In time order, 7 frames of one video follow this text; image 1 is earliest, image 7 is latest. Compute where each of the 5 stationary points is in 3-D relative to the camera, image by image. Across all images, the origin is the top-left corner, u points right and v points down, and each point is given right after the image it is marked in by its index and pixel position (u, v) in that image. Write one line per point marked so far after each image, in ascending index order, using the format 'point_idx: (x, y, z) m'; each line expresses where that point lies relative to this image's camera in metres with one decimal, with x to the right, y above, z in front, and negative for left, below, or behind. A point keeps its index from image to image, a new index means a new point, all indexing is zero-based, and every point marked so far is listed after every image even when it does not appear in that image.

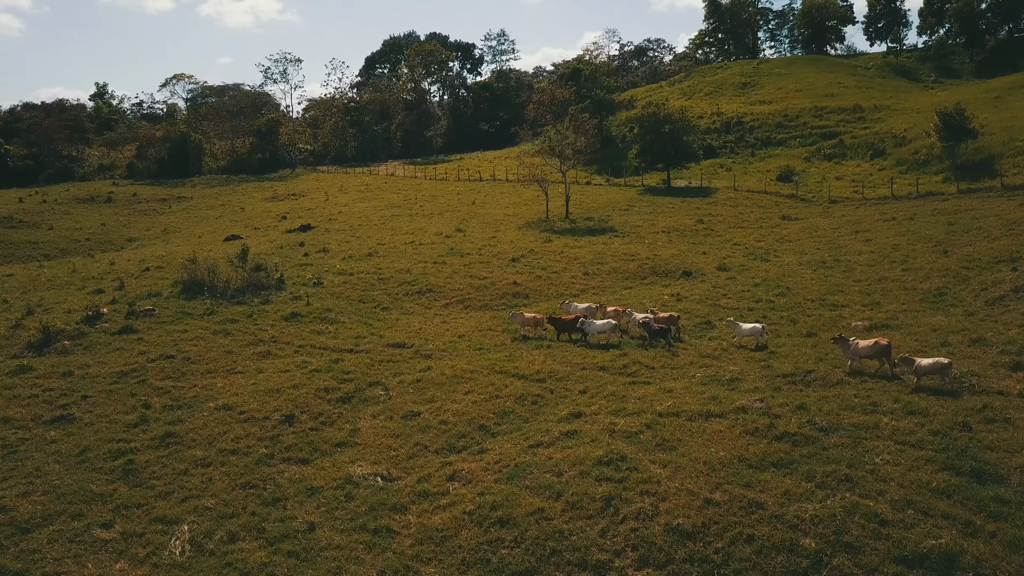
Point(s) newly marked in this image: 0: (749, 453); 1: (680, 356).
0: (+2.5, -1.7, +11.0) m
1: (+2.7, -1.1, +16.6) m
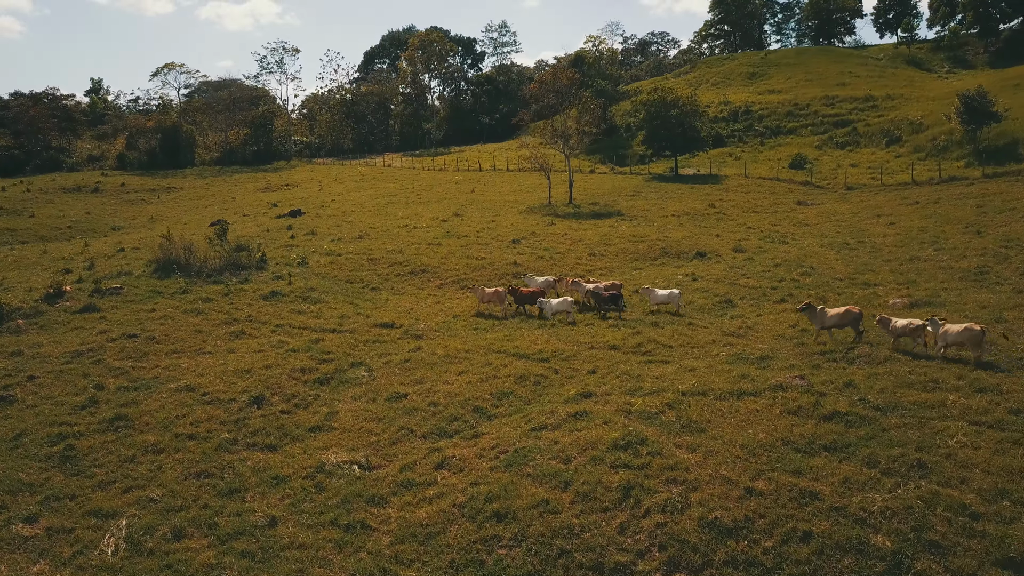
0: (+2.5, -1.3, +9.2) m
1: (+2.7, -0.7, +14.9) m
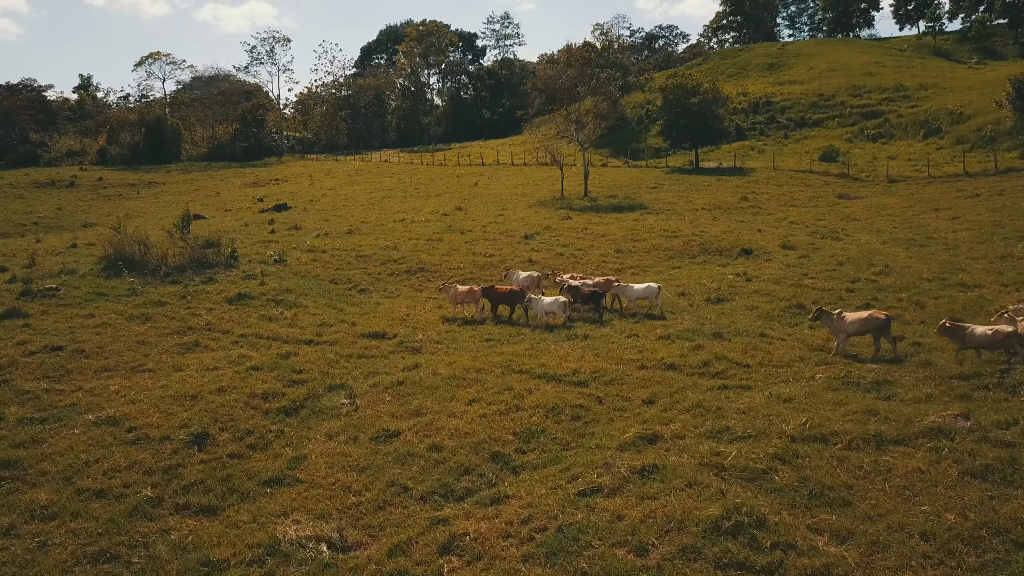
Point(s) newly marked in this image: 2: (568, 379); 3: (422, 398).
0: (+2.8, -1.3, +5.9) m
1: (+2.9, -0.7, +11.5) m
2: (+0.6, -0.9, +10.6) m
3: (-0.9, -1.1, +10.5) m
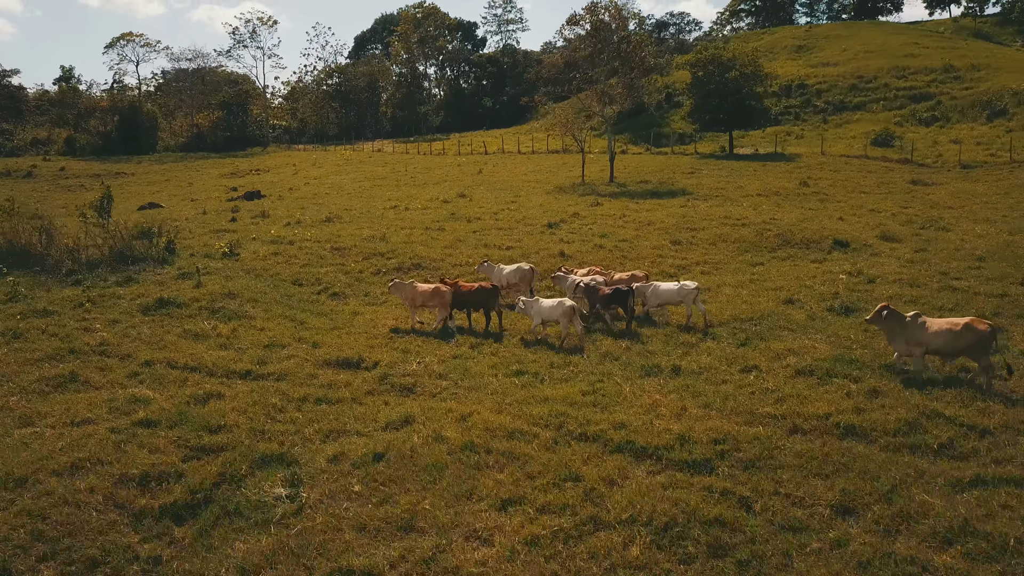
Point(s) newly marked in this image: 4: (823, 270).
0: (+3.2, -1.3, +1.3) m
1: (+3.3, -0.7, +6.9) m
2: (+0.9, -1.0, +6.0) m
3: (-0.5, -1.1, +5.9) m
4: (+3.9, +0.2, +13.0) m
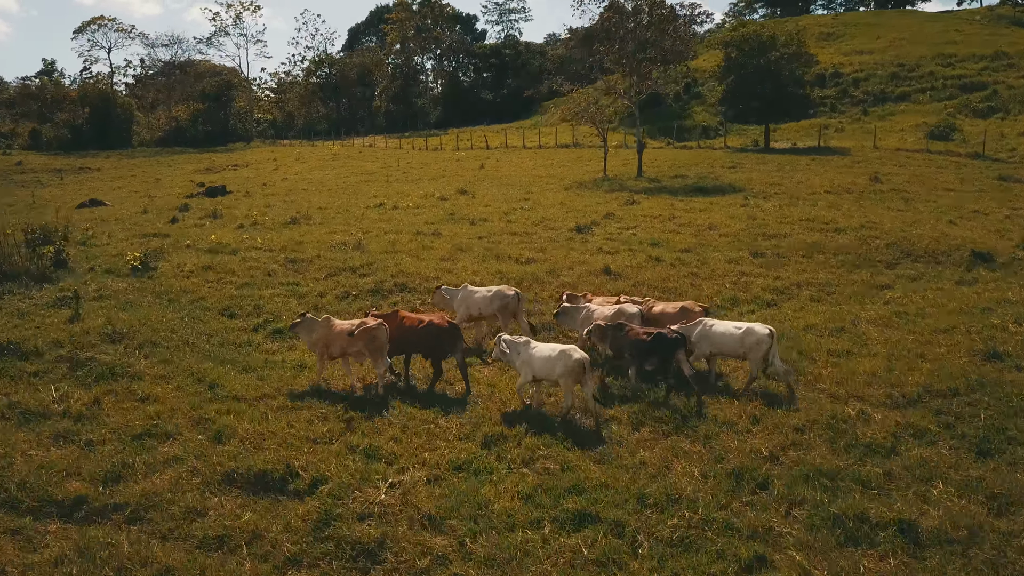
0: (+3.4, -1.6, -2.8) m
1: (+3.5, -1.0, +2.9) m
2: (+1.2, -1.3, +2.0) m
3: (-0.3, -1.4, +1.8) m
4: (+4.1, -0.1, +8.9) m
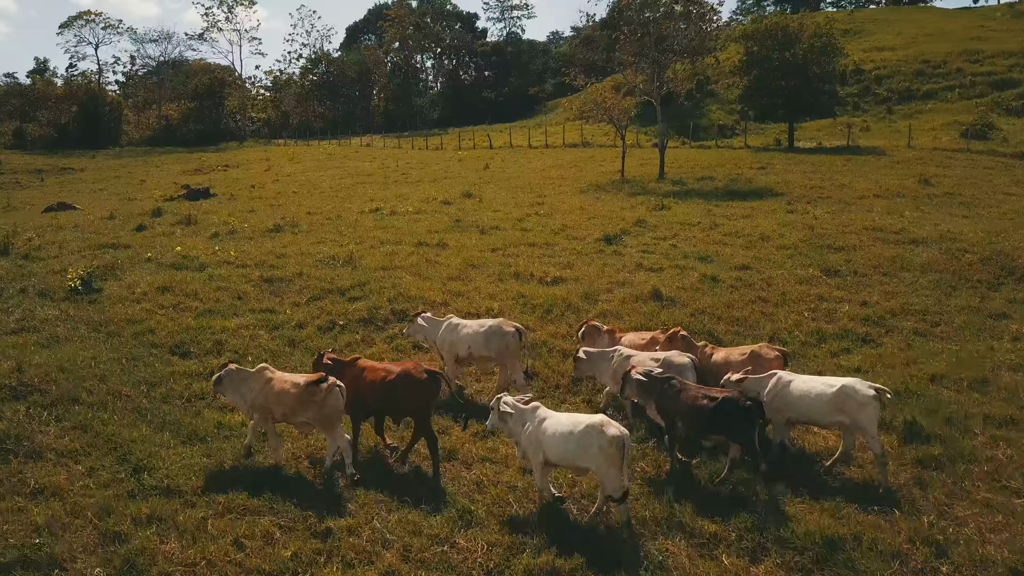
0: (+3.6, -1.8, -4.7) m
1: (+3.8, -1.2, +0.9) m
2: (+1.4, -1.5, 0.0) m
3: (-0.1, -1.6, -0.1) m
4: (+4.3, -0.3, +7.0) m
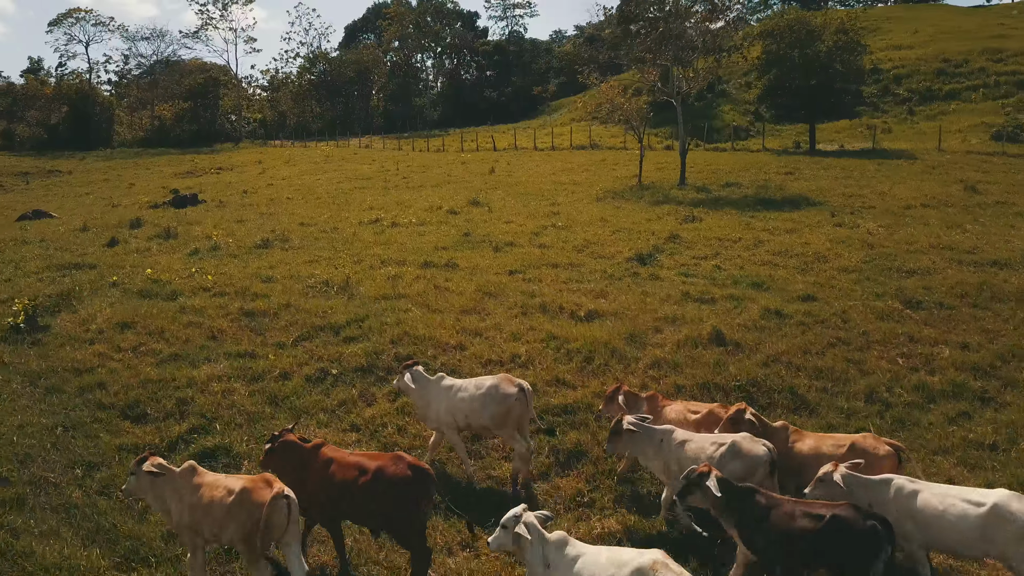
0: (+3.8, -2.1, -6.1) m
1: (+4.0, -1.5, -0.5) m
2: (+1.6, -1.7, -1.4) m
3: (+0.1, -1.9, -1.5) m
4: (+4.5, -0.6, +5.6) m
